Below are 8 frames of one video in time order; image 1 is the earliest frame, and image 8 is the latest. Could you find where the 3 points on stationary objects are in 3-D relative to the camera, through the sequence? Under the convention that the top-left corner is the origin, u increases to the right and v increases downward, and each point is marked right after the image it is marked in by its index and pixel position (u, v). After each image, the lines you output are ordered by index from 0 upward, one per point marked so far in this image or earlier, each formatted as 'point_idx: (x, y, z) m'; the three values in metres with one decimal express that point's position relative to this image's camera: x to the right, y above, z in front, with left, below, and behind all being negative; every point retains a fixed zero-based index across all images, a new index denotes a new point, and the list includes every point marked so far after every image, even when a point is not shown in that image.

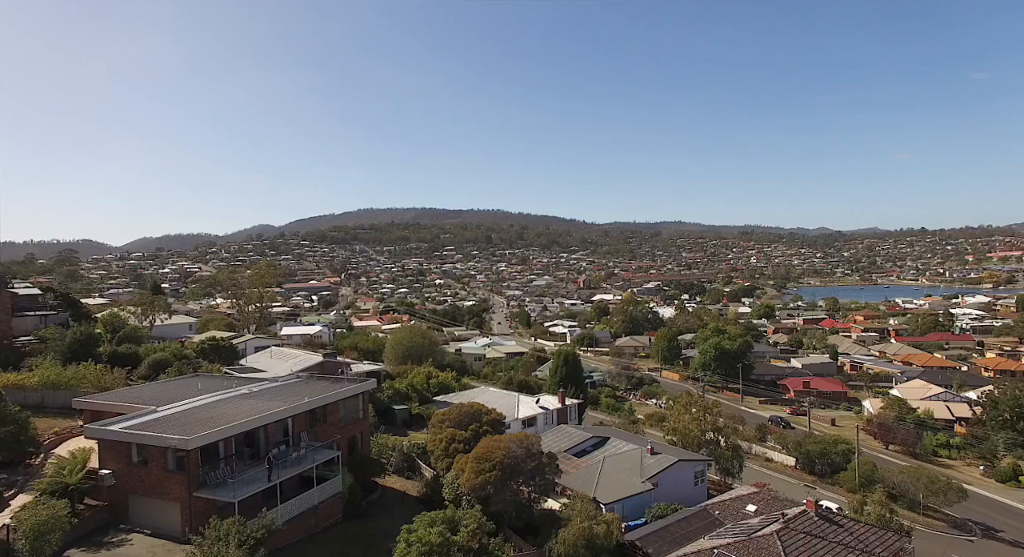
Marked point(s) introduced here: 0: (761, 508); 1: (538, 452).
0: (+7.4, -6.7, +18.8) m
1: (+0.9, -5.0, +18.4) m
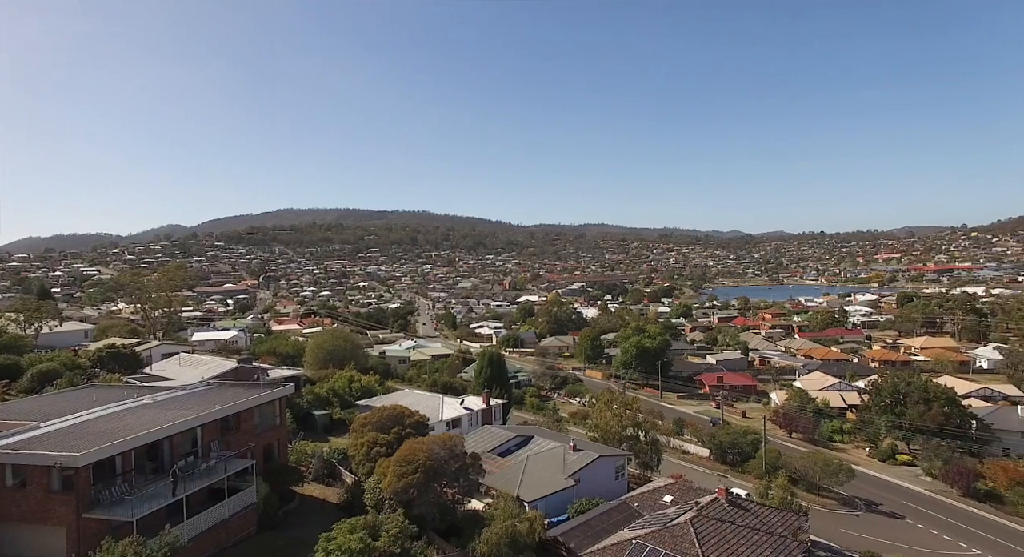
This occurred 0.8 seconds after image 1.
0: (+5.0, -6.7, +19.7) m
1: (-1.4, -5.0, +18.5) m
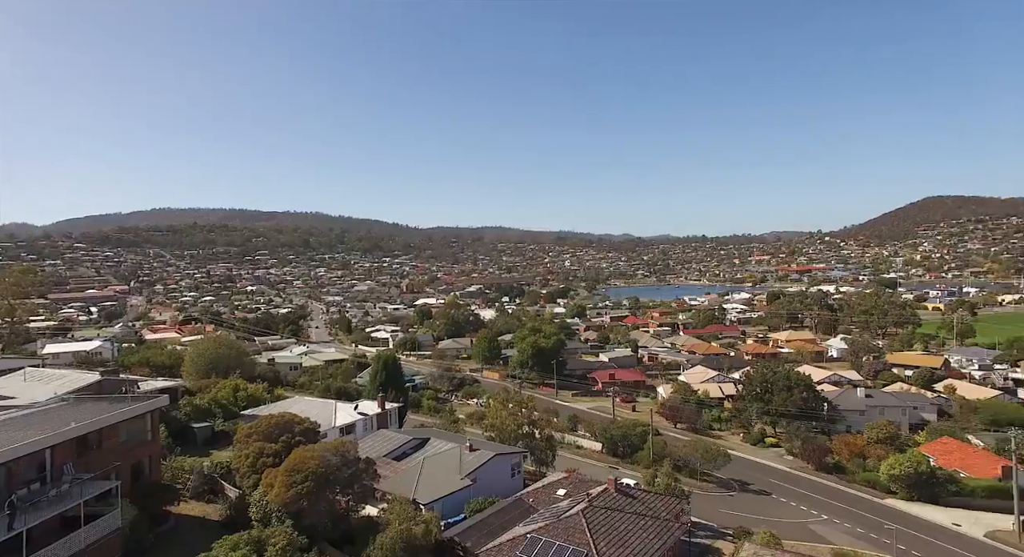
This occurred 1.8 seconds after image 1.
0: (+1.8, -6.6, +20.3) m
1: (-4.5, -5.0, +18.1) m
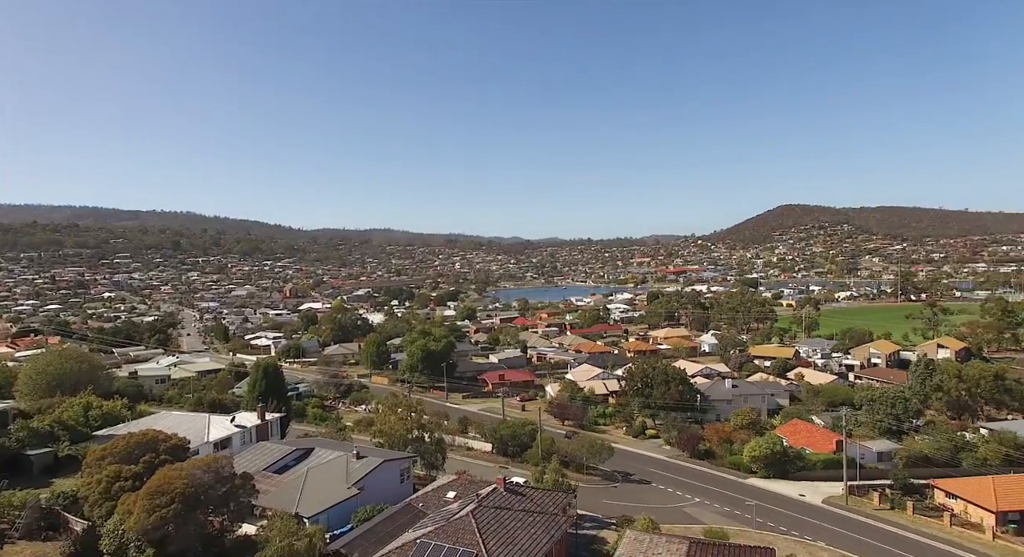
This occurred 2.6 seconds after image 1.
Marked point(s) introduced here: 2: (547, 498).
0: (-1.7, -6.7, +20.2) m
1: (-7.5, -5.1, +17.1) m
2: (+1.0, -6.5, +19.3) m
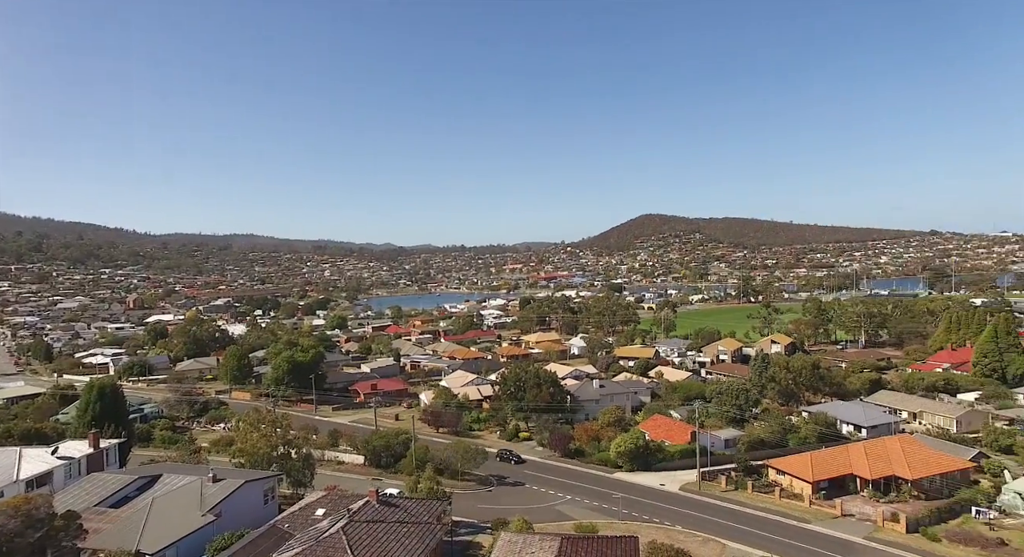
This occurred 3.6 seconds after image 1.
0: (-5.5, -6.9, +19.4) m
1: (-10.6, -5.3, +15.2) m
2: (-2.7, -6.7, +19.0) m
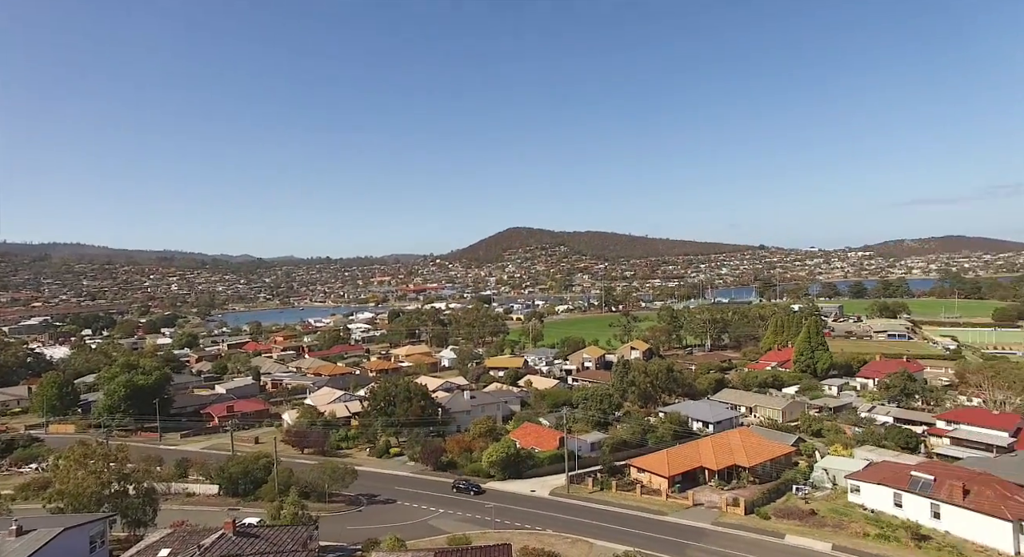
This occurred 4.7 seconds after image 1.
0: (-9.2, -7.3, +17.9) m
1: (-13.4, -5.7, +12.8) m
2: (-6.3, -7.1, +18.1) m
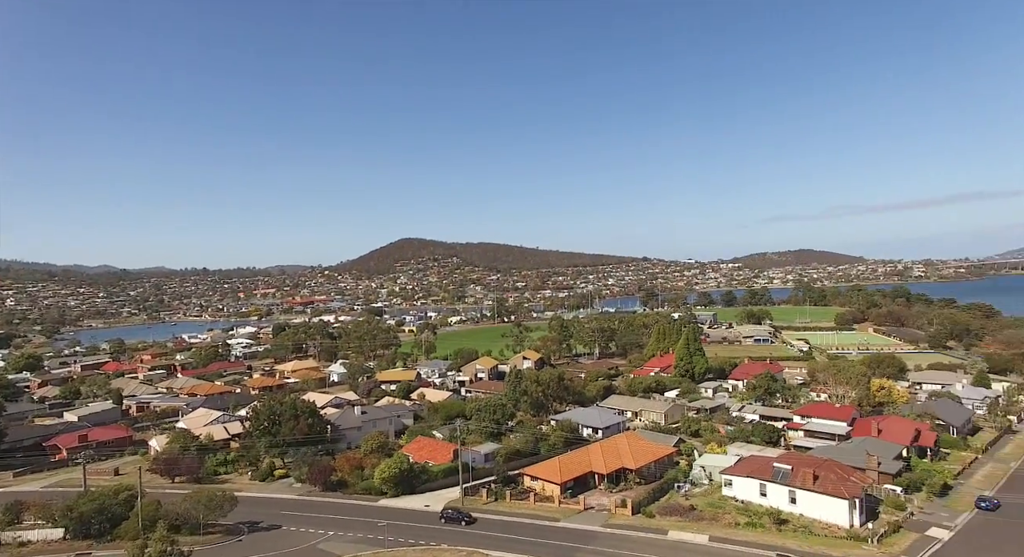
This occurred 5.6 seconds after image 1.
0: (-11.7, -7.6, +16.0) m
1: (-14.9, -5.9, +10.2) m
2: (-8.9, -7.4, +16.6) m
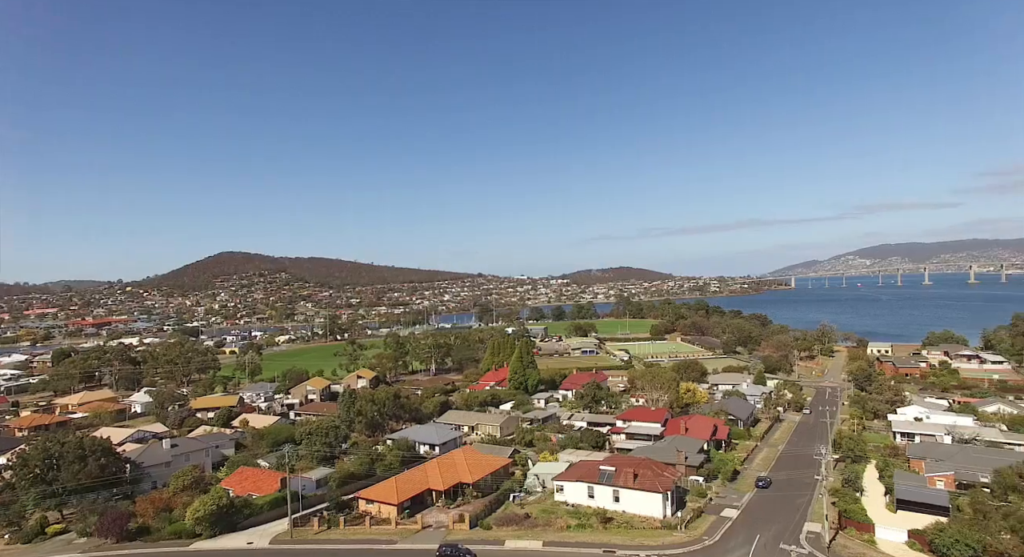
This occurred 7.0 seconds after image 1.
0: (-14.4, -7.8, +11.9) m
1: (-15.9, -5.9, +5.6) m
2: (-12.0, -7.7, +13.4) m
